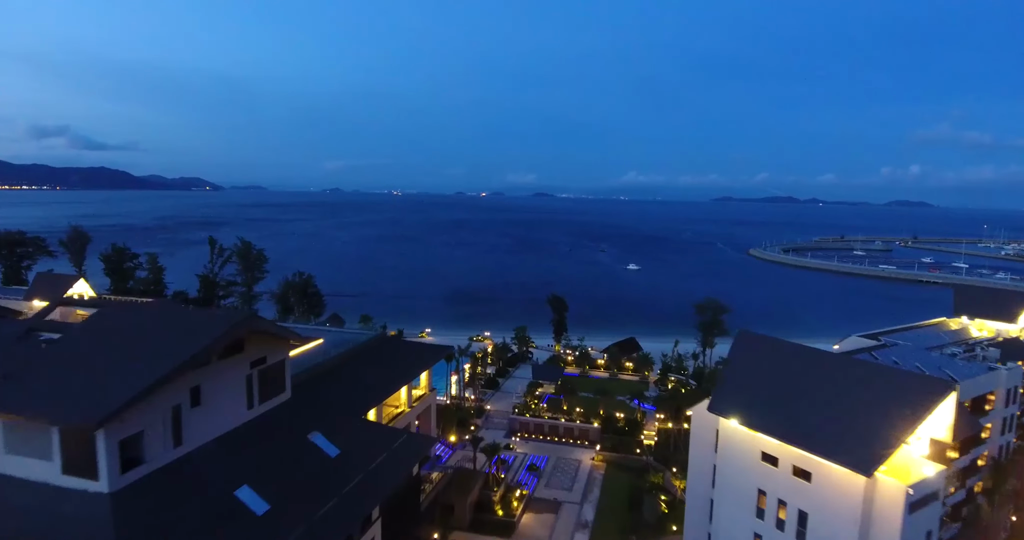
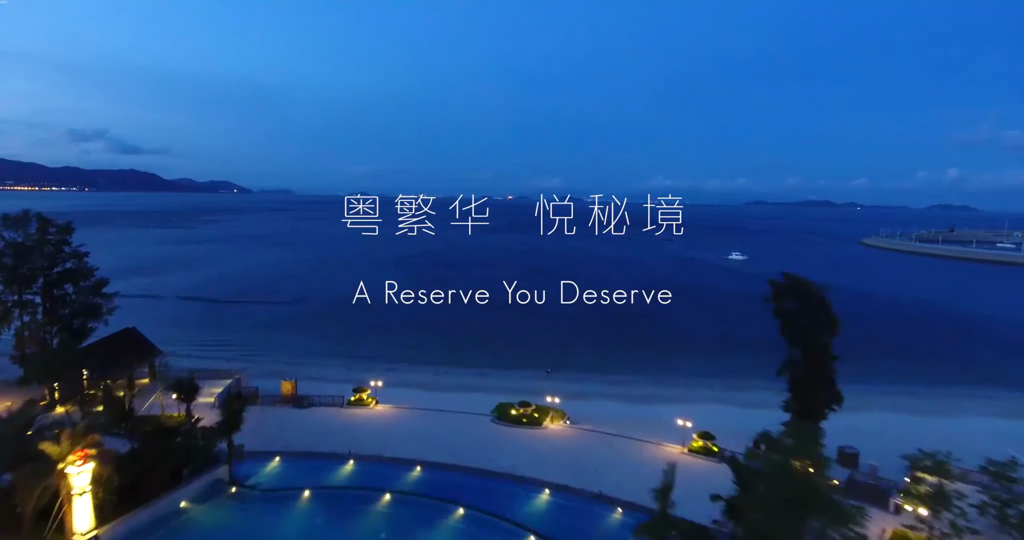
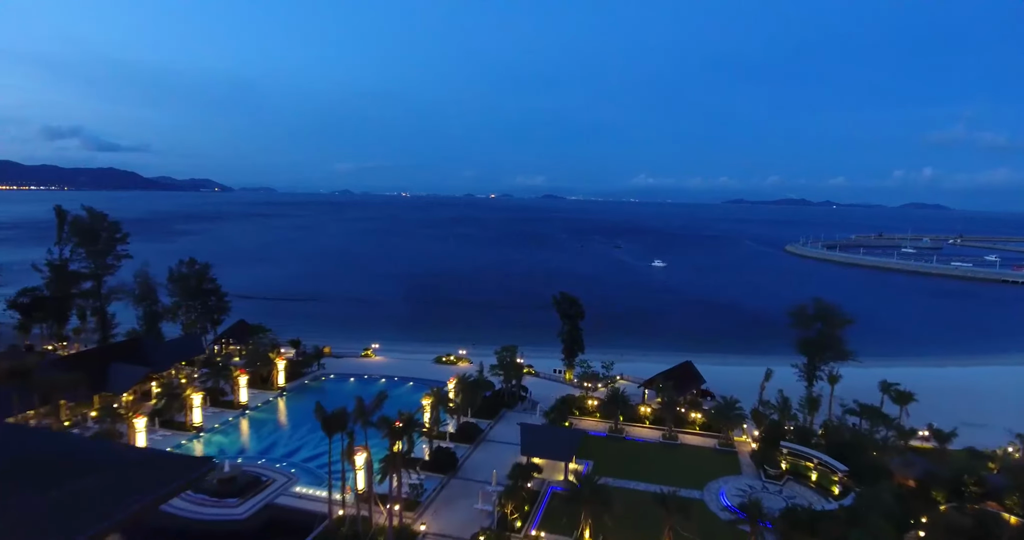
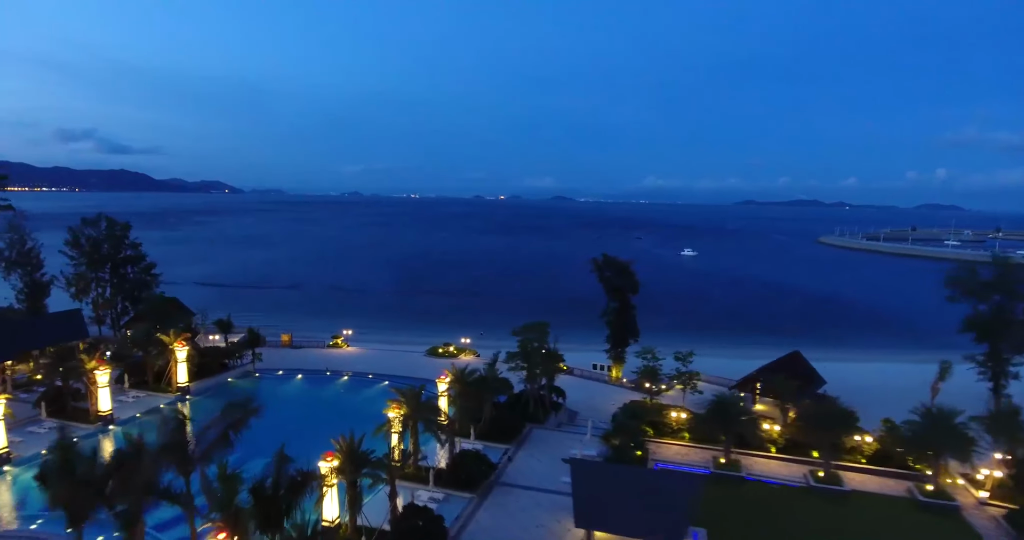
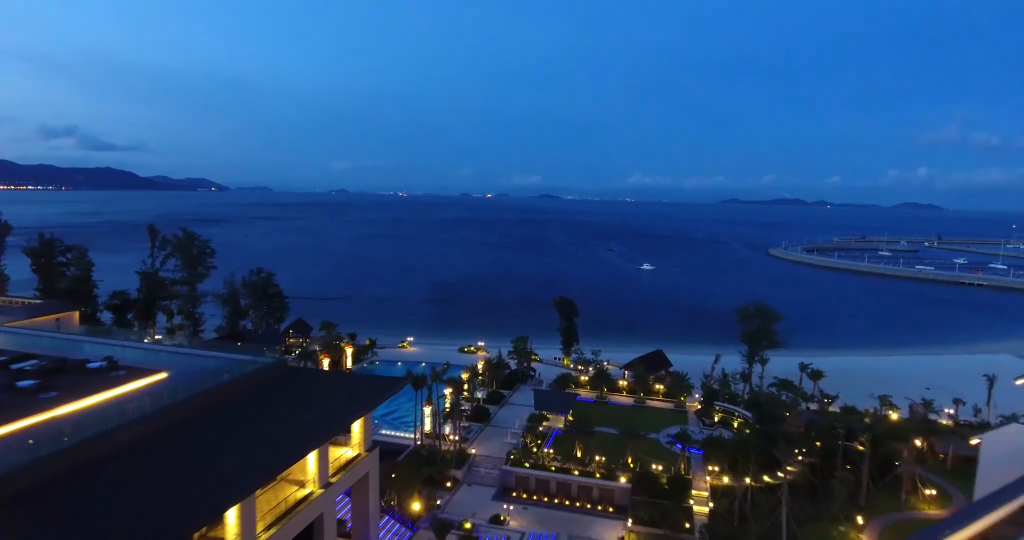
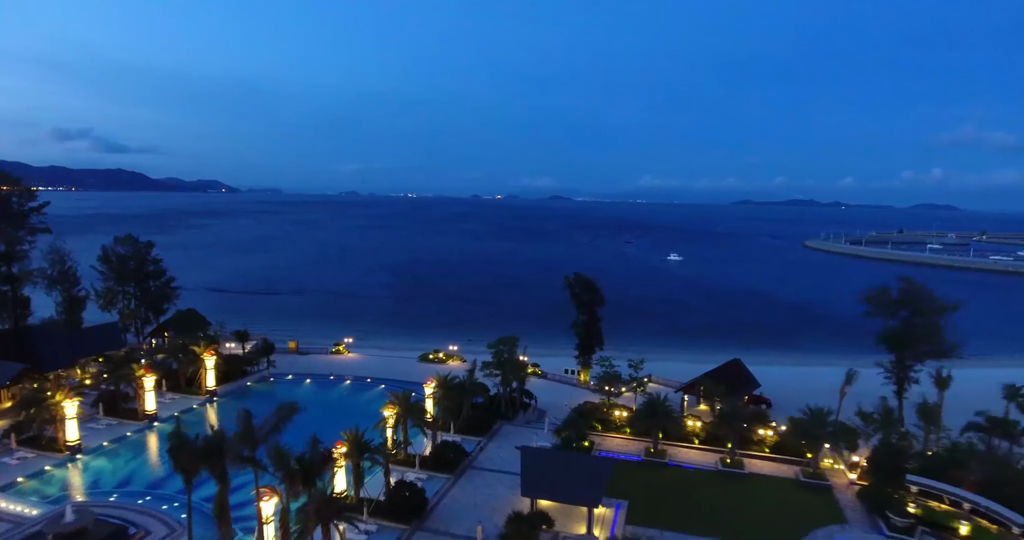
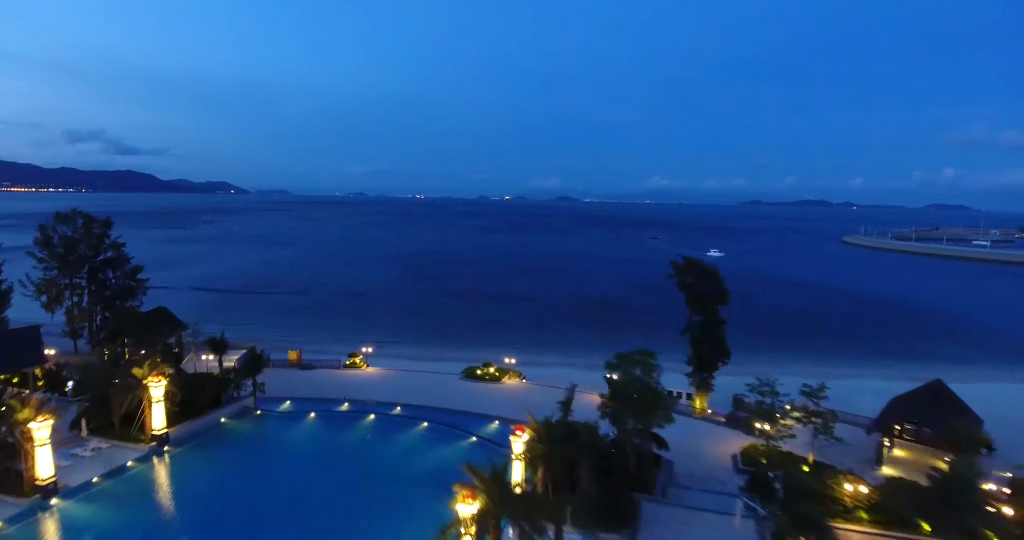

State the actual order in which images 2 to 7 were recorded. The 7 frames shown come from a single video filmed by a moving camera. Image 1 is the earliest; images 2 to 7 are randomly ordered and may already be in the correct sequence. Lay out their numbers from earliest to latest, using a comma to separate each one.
5, 3, 6, 4, 7, 2
